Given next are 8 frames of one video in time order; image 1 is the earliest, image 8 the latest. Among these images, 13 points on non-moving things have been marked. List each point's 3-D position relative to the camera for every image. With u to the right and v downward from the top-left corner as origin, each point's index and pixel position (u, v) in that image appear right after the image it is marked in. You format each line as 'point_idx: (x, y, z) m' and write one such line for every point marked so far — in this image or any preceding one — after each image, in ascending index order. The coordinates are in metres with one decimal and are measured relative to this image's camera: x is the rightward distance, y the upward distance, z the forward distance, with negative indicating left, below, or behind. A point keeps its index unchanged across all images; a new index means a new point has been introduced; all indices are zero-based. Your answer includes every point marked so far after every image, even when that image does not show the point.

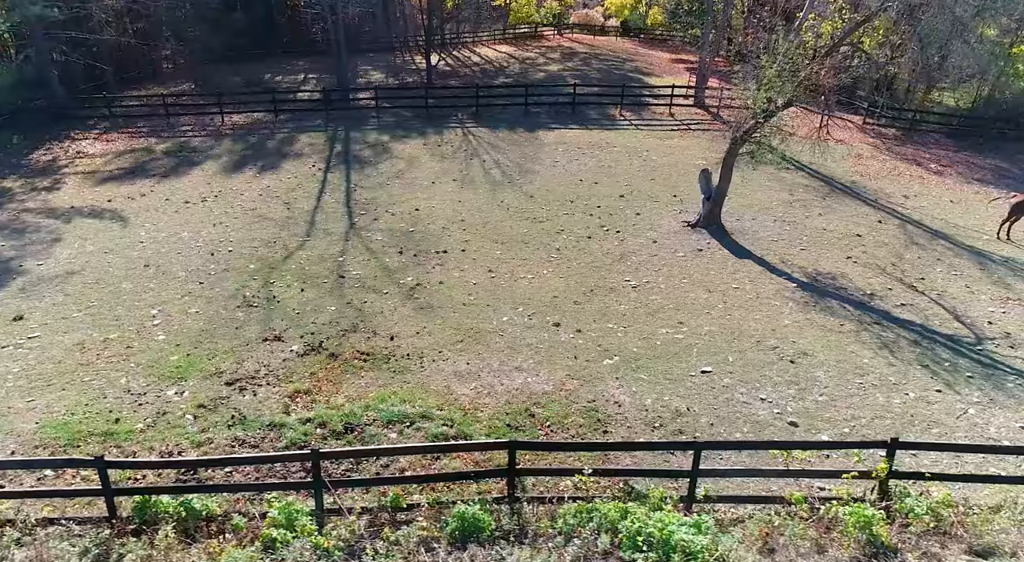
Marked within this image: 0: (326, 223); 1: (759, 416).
0: (-4.7, +1.4, +17.6) m
1: (+3.1, -1.7, +8.9) m
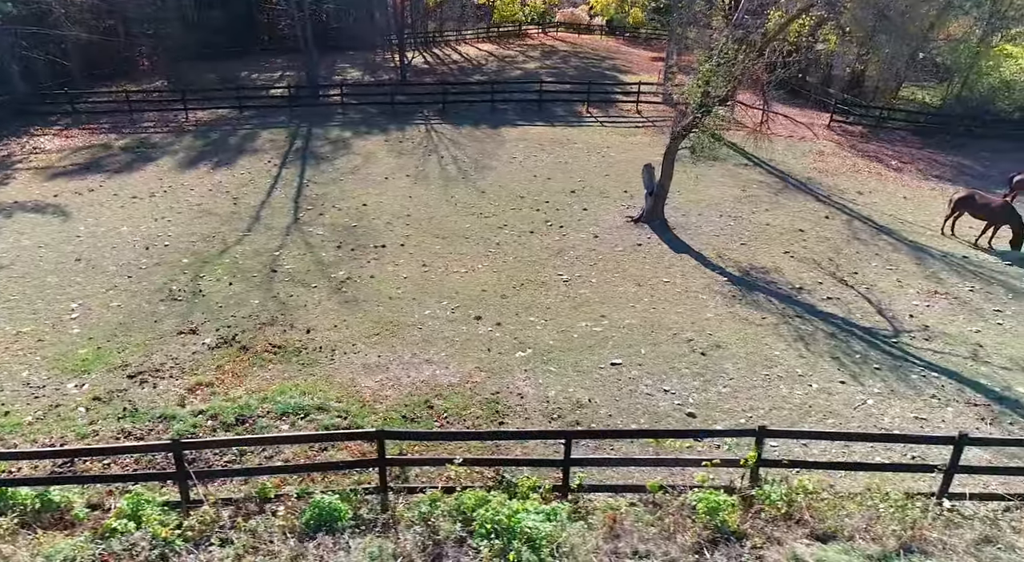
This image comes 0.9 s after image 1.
0: (-6.0, +1.6, +17.5) m
1: (+1.8, -1.6, +8.9) m
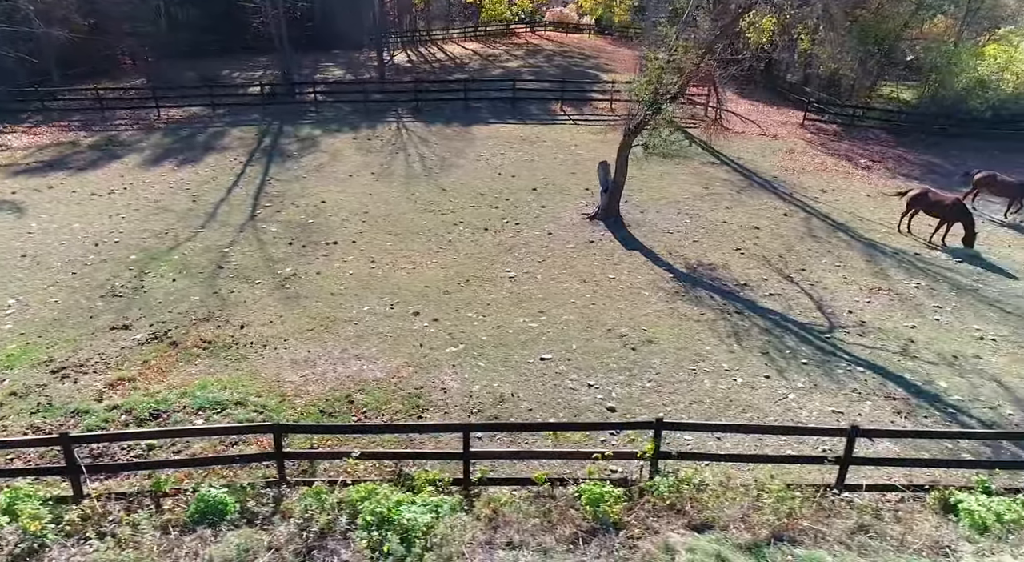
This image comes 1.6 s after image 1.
0: (-7.1, +1.6, +17.5) m
1: (+0.9, -1.5, +9.0) m
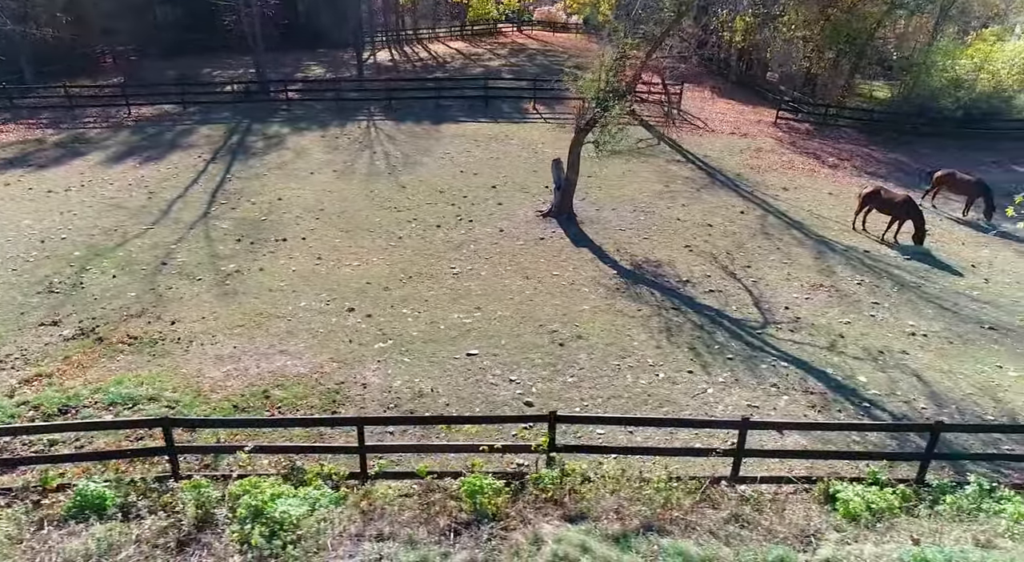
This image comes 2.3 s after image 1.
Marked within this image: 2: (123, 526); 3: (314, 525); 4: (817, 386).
0: (-8.2, +1.7, +17.5) m
1: (-0.2, -1.5, +9.0) m
2: (-3.0, -1.9, +5.5) m
3: (-1.5, -1.9, +5.4) m
4: (+4.0, -1.4, +9.4) m
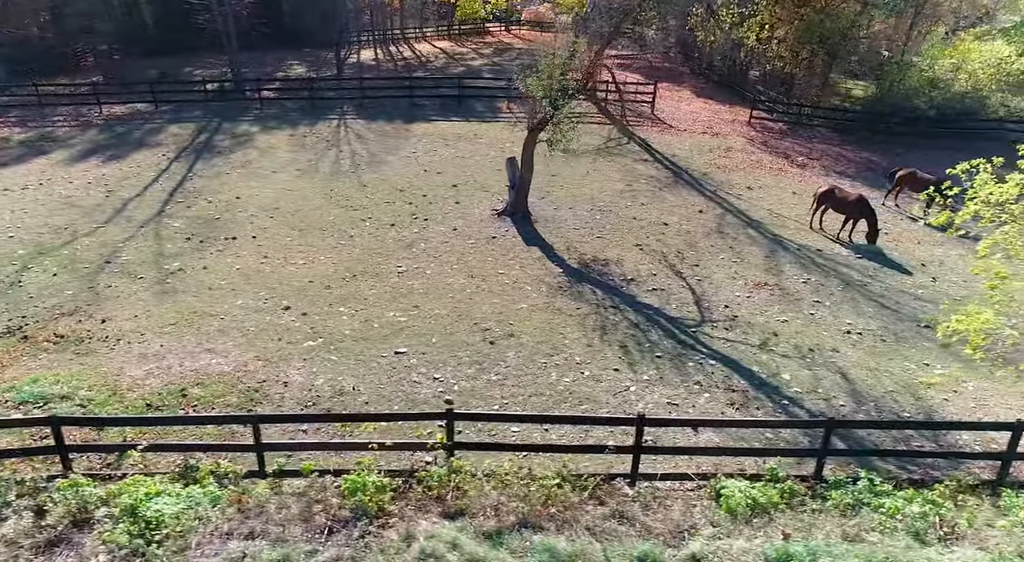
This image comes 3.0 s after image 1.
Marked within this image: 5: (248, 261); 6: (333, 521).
0: (-9.2, +1.7, +17.4) m
1: (-1.2, -1.4, +9.0) m
2: (-4.0, -1.9, +5.5) m
3: (-2.5, -1.8, +5.4) m
4: (+3.0, -1.4, +9.4) m
5: (-5.2, +0.4, +14.0) m
6: (-1.4, -1.9, +5.6) m
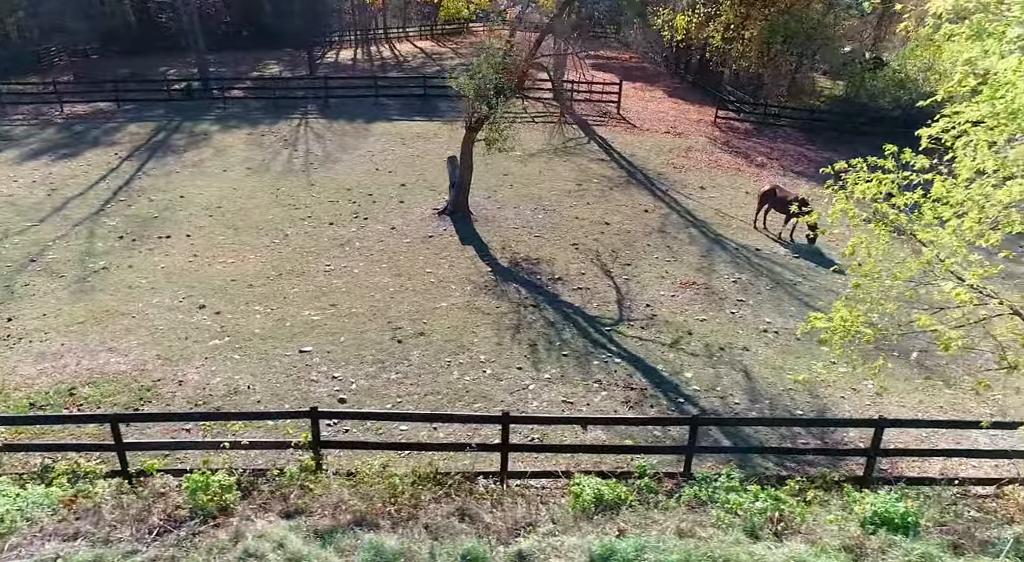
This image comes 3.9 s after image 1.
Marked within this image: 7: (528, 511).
0: (-10.7, +1.7, +17.2) m
1: (-2.5, -1.4, +8.9) m
2: (-5.2, -1.9, +5.4) m
3: (-3.7, -1.8, +5.3) m
4: (+1.7, -1.3, +9.4) m
5: (-6.5, +0.4, +13.9) m
6: (-2.7, -1.9, +5.5) m
7: (+0.1, -1.9, +5.8) m
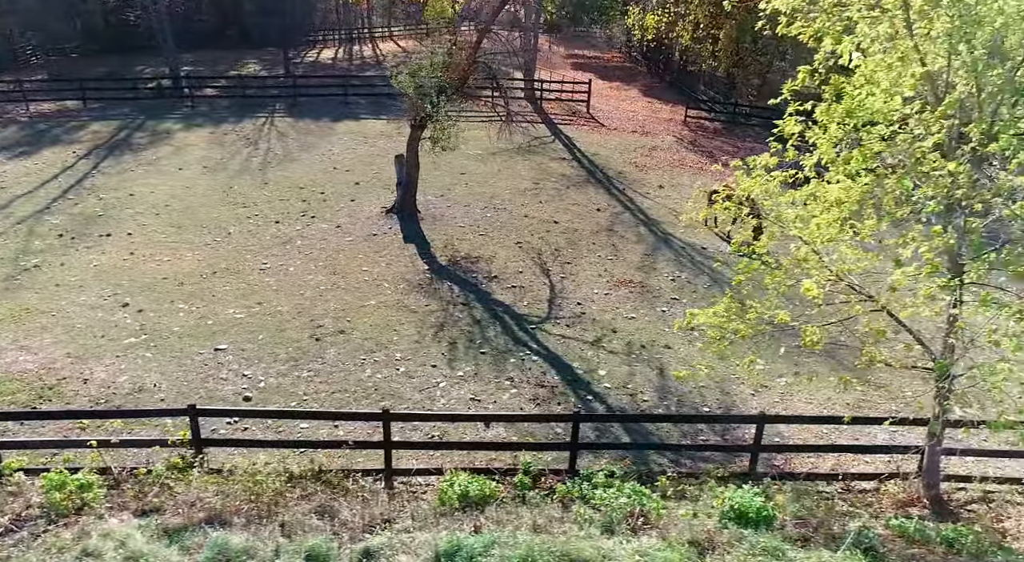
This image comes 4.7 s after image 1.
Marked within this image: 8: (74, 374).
0: (-11.9, +1.8, +17.1) m
1: (-3.6, -1.4, +8.9) m
2: (-6.3, -1.8, +5.3) m
3: (-4.9, -1.8, +5.3) m
4: (+0.5, -1.3, +9.4) m
5: (-7.8, +0.4, +13.8) m
6: (-3.8, -1.8, +5.5) m
7: (-1.0, -1.8, +5.8) m
8: (-5.6, -1.2, +9.1) m
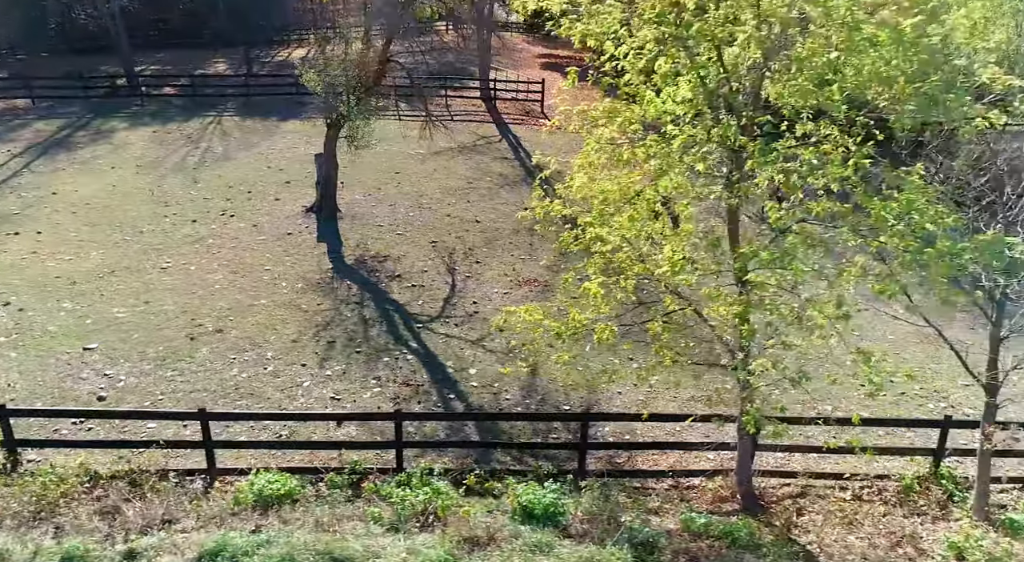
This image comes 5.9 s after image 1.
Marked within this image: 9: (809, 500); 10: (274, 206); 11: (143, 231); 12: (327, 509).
0: (-13.8, +1.8, +16.8) m
1: (-5.4, -1.4, +8.7) m
2: (-8.0, -1.8, +5.2) m
3: (-6.5, -1.8, +5.1) m
4: (-1.2, -1.3, +9.3) m
5: (-9.6, +0.5, +13.6) m
6: (-5.4, -1.8, +5.3) m
7: (-2.7, -1.8, +5.7) m
8: (-7.3, -1.2, +8.9) m
9: (+2.7, -2.0, +6.4) m
10: (-5.9, +1.9, +17.5) m
11: (-8.0, +1.1, +15.5) m
12: (-1.5, -1.8, +5.7) m
